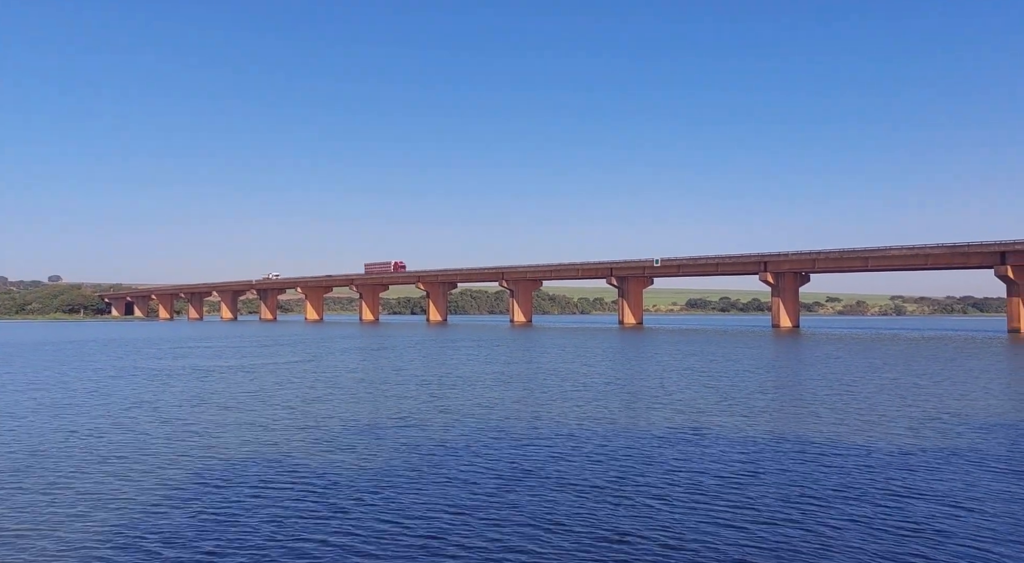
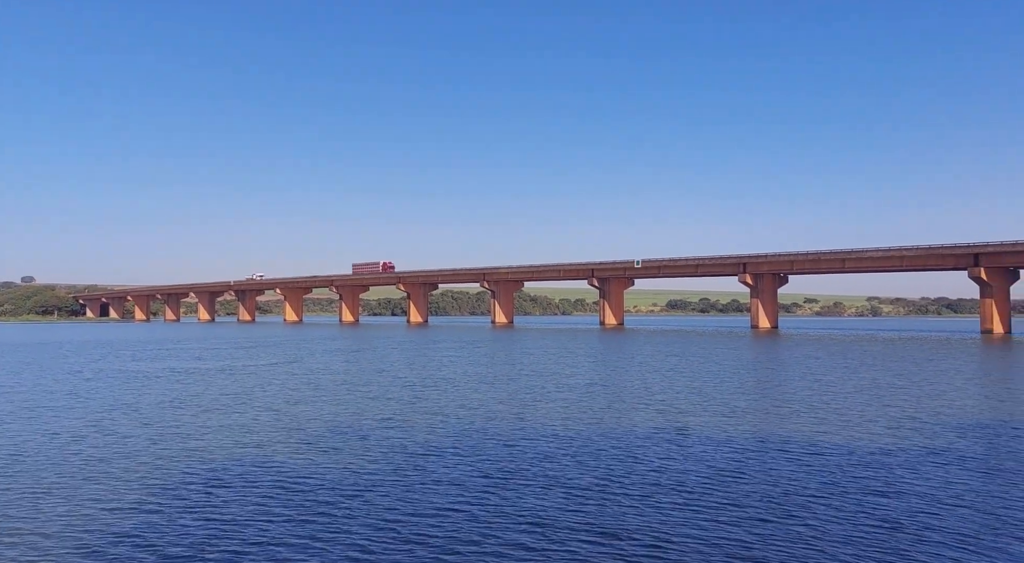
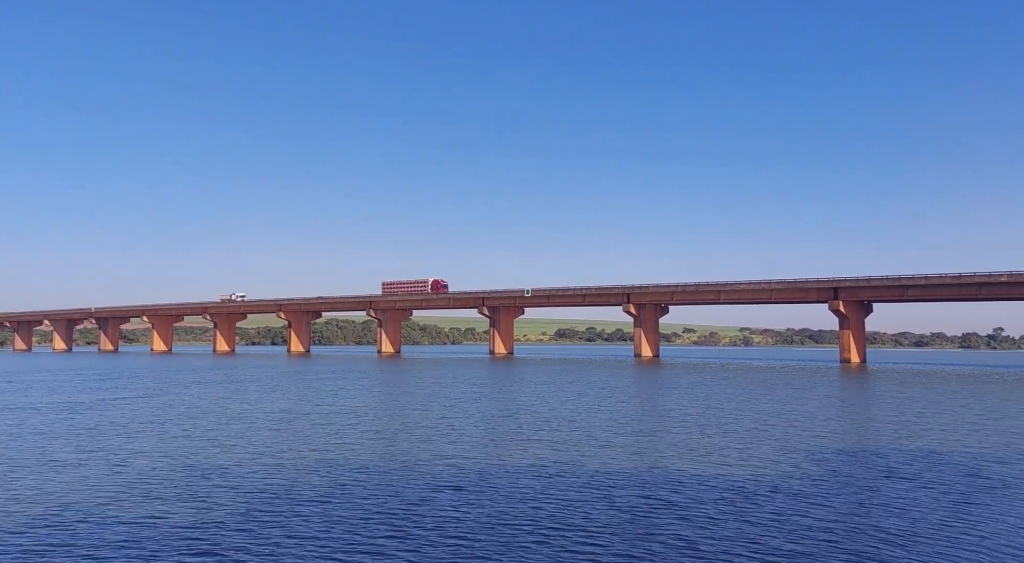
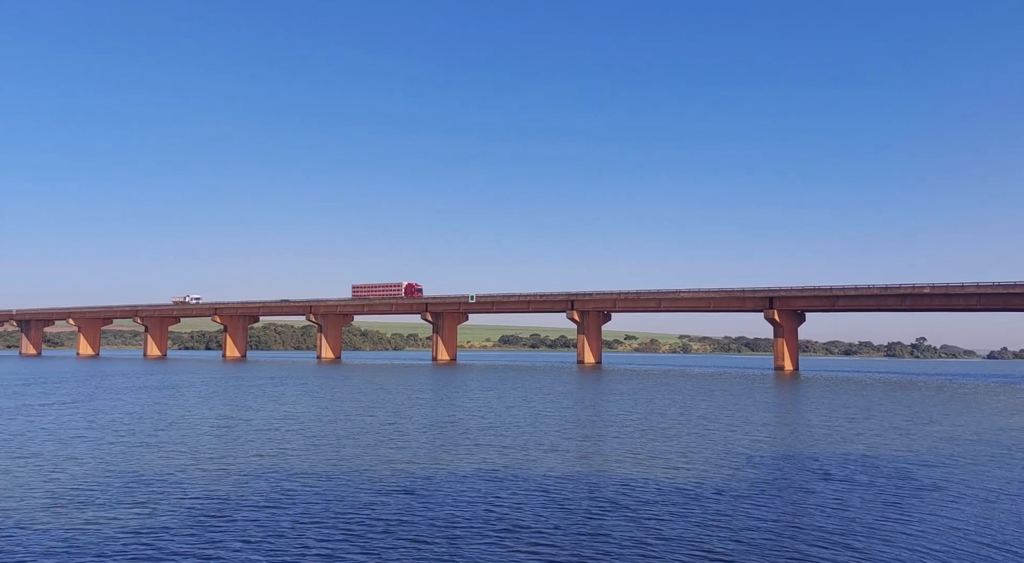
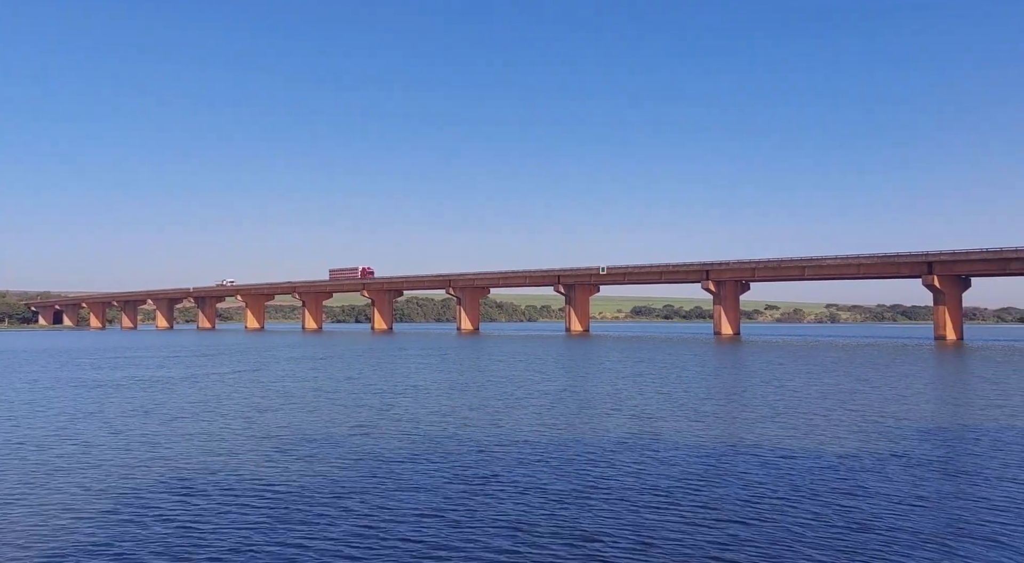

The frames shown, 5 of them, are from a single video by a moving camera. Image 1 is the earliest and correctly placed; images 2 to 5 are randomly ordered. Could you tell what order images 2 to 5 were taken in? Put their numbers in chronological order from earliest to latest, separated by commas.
2, 5, 3, 4
